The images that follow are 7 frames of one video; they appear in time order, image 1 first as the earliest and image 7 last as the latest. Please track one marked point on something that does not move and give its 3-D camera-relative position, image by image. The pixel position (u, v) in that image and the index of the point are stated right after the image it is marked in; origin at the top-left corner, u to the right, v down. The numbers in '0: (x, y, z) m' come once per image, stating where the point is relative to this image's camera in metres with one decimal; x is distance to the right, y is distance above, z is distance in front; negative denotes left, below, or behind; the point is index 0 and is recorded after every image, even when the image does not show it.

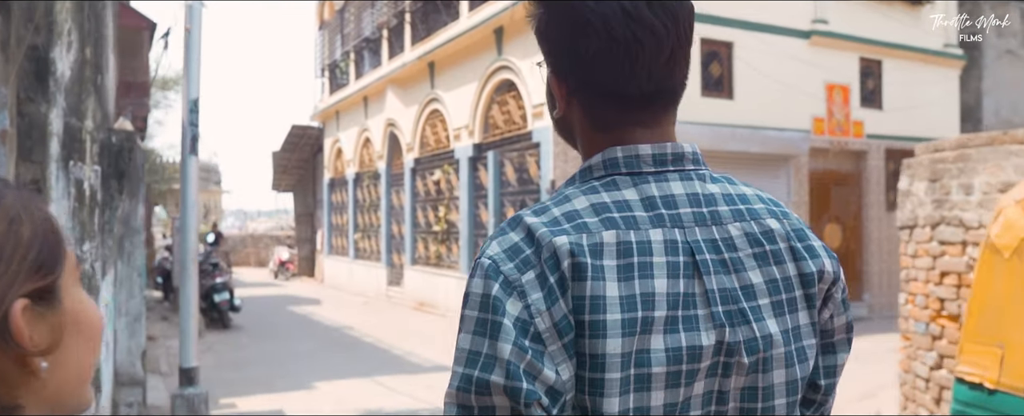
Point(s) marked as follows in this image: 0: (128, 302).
0: (-2.8, -0.7, +6.0) m
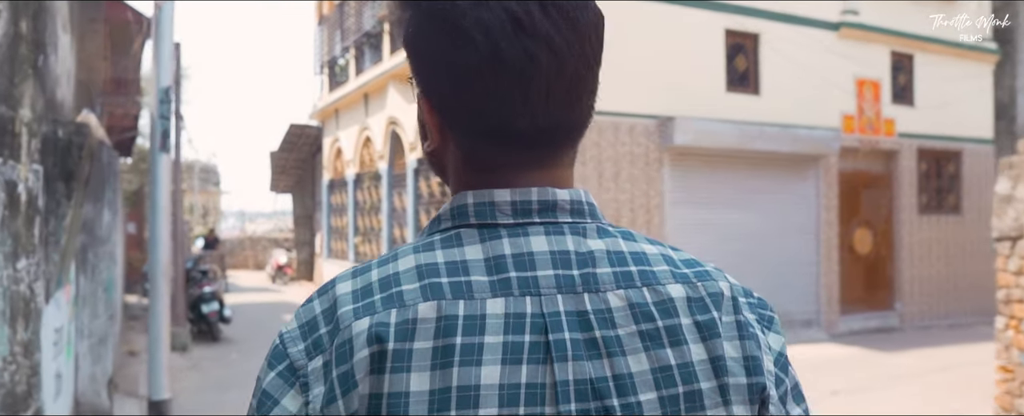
0: (-2.6, -0.7, +5.3) m
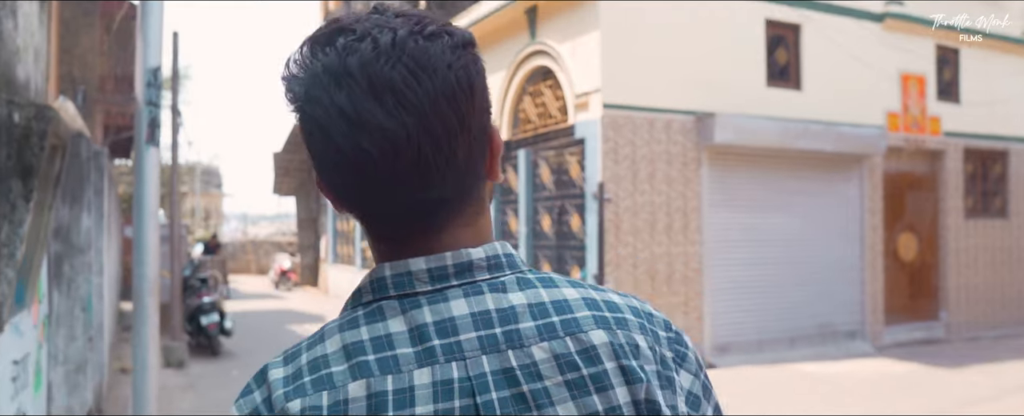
0: (-2.4, -0.7, +4.5) m
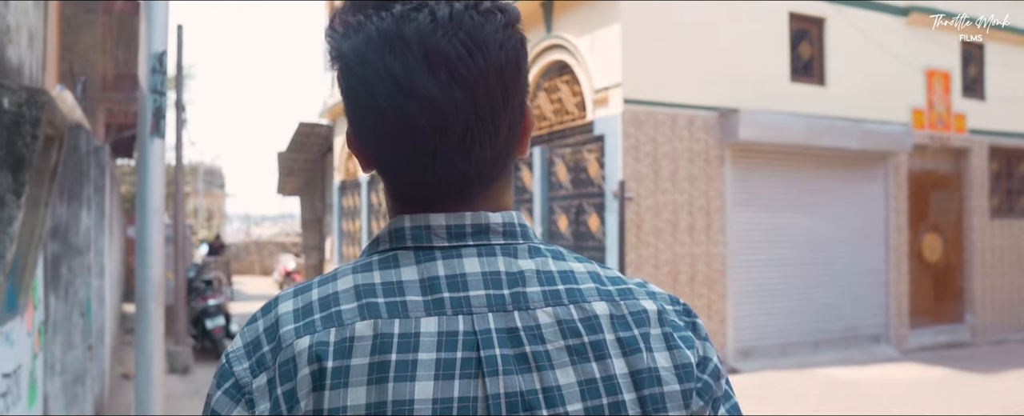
0: (-2.2, -0.7, +4.2) m
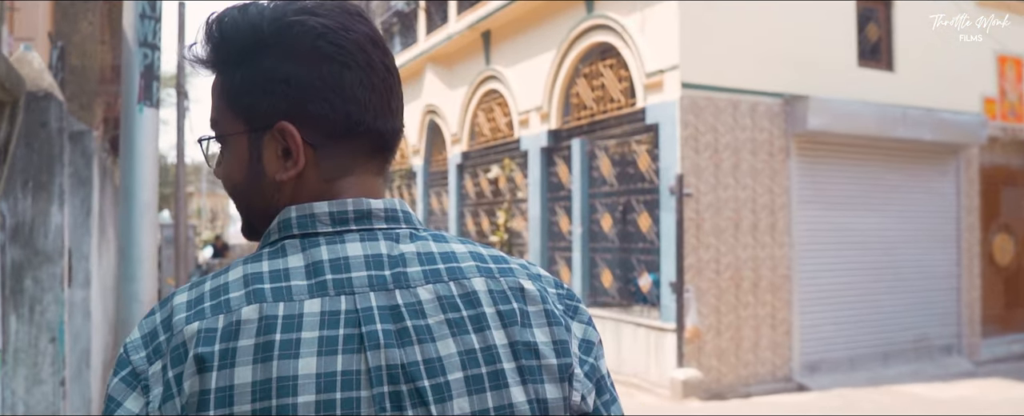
0: (-1.9, -0.7, +3.4) m
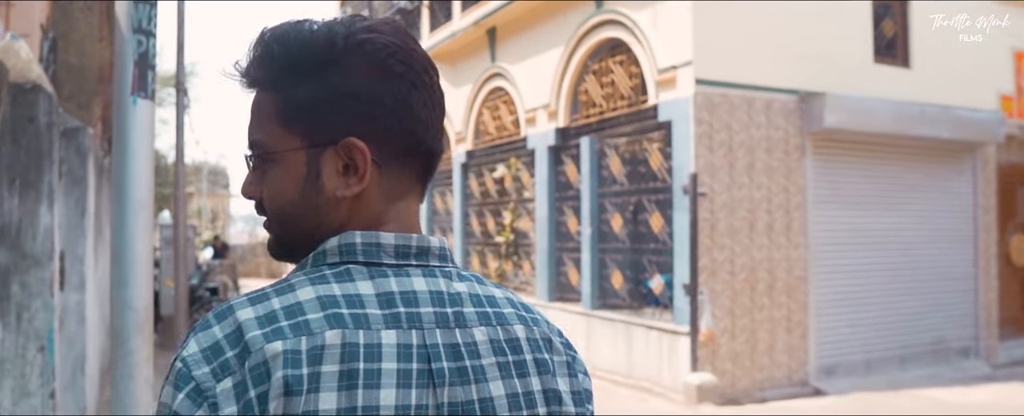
0: (-1.8, -0.7, +3.2) m
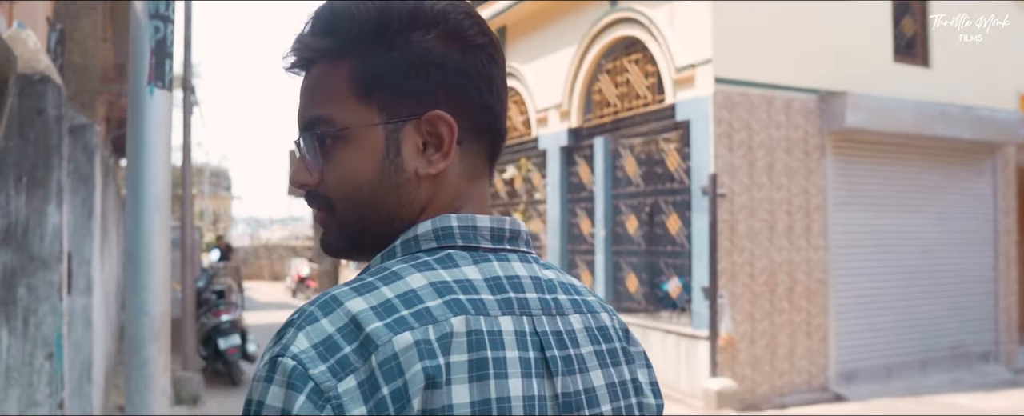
0: (-1.7, -0.7, +3.0) m
